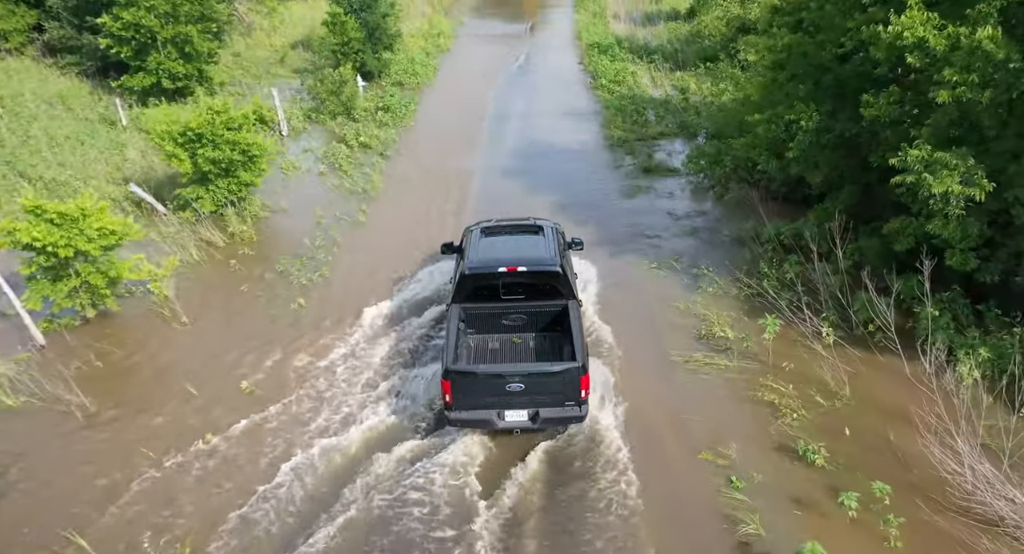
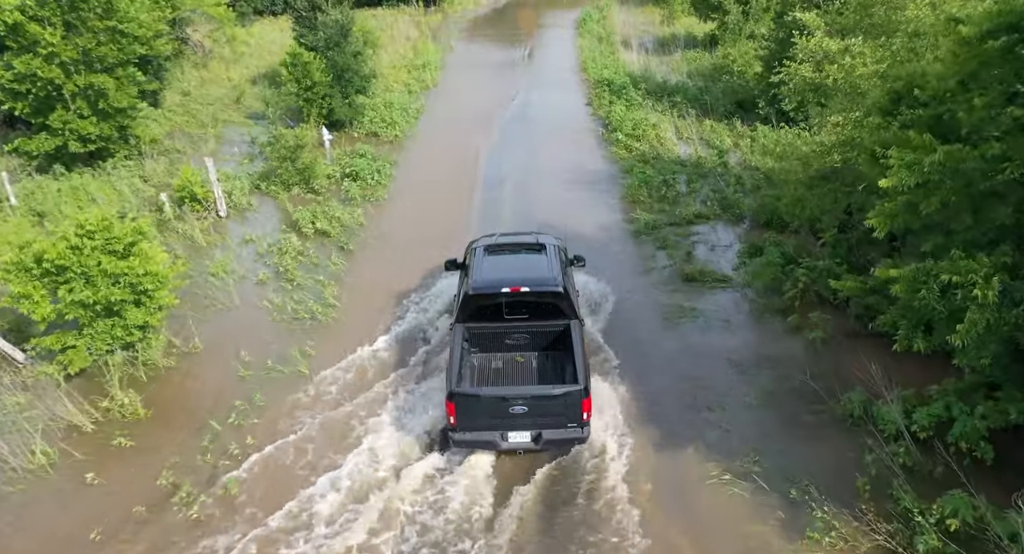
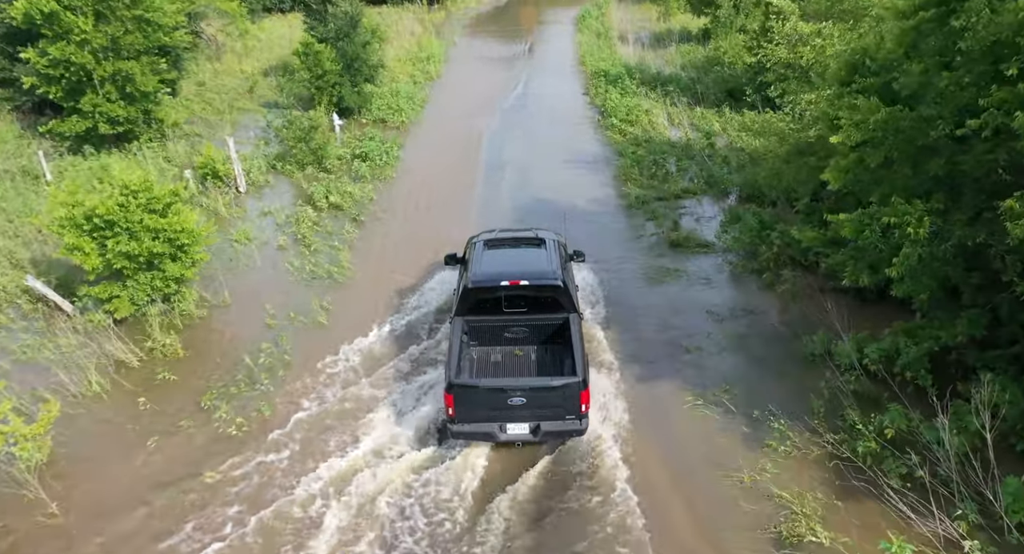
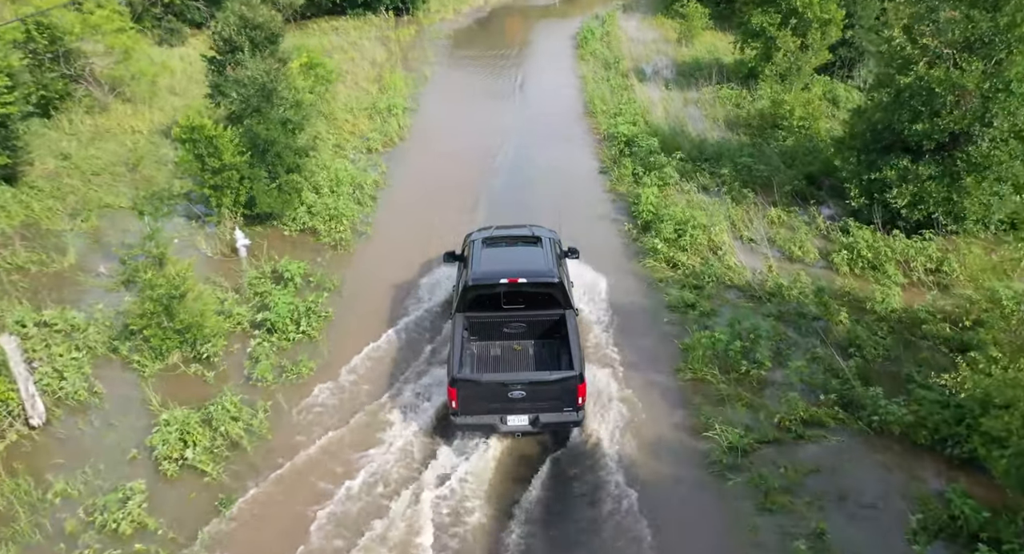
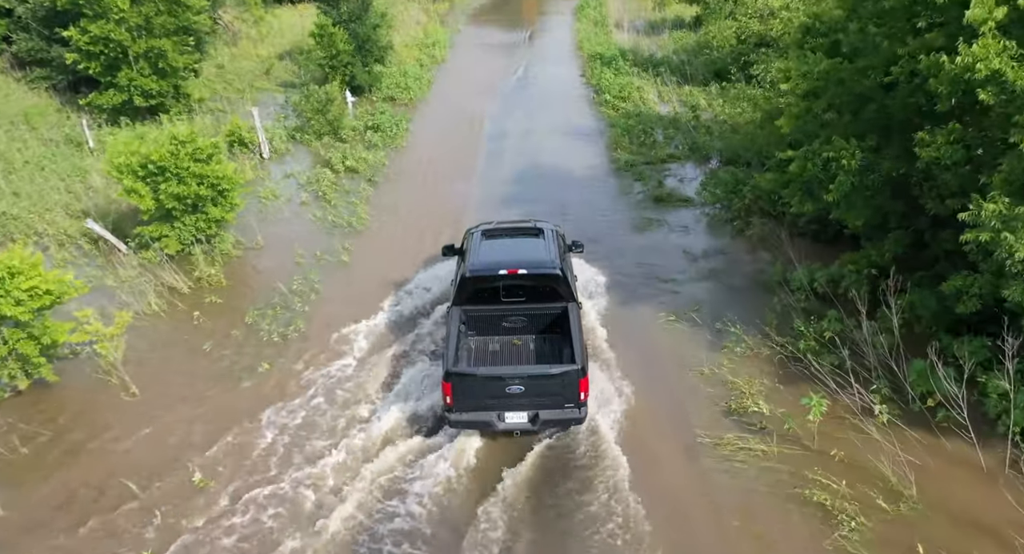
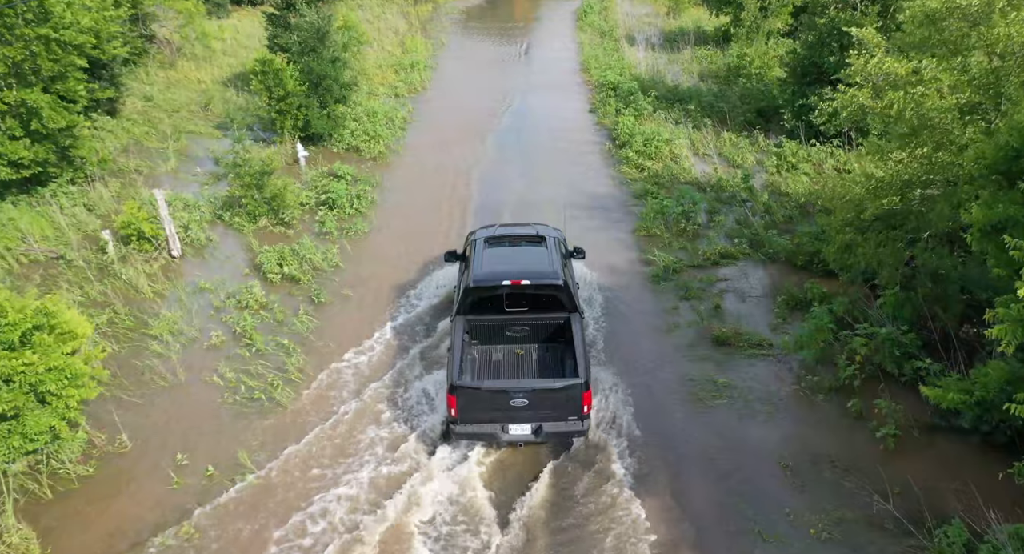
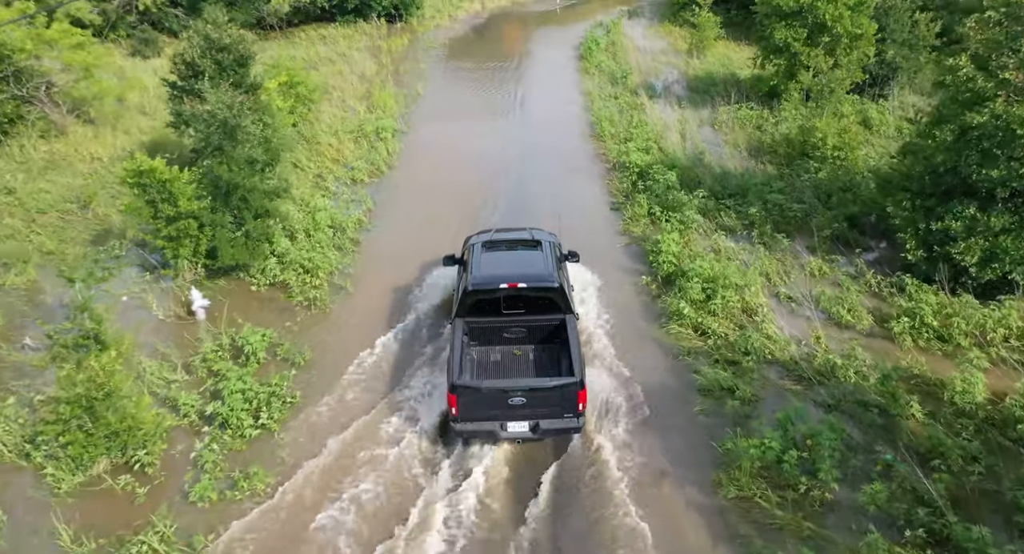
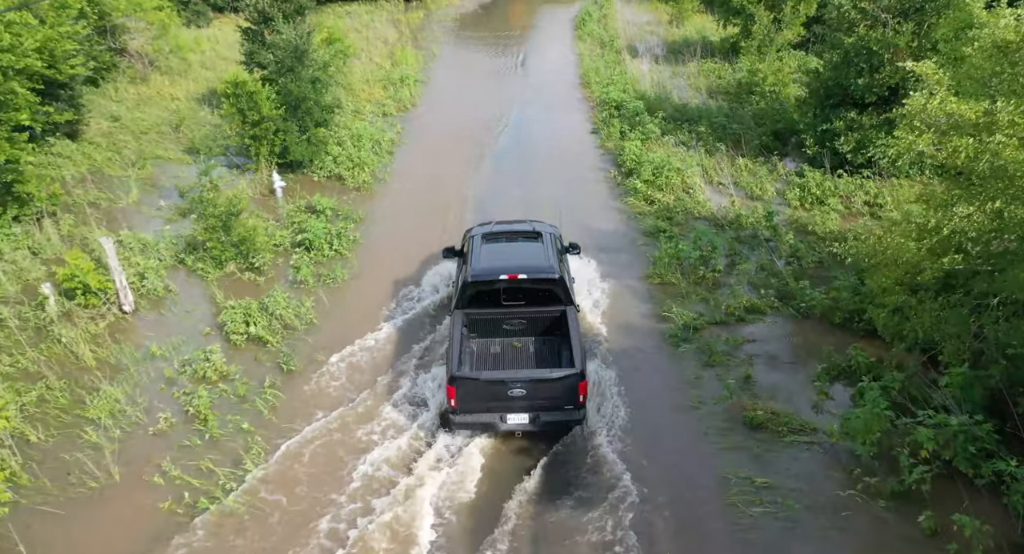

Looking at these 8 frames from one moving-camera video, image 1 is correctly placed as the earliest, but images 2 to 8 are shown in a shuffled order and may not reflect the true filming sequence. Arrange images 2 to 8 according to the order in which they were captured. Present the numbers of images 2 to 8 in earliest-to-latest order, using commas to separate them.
5, 3, 2, 6, 8, 4, 7
